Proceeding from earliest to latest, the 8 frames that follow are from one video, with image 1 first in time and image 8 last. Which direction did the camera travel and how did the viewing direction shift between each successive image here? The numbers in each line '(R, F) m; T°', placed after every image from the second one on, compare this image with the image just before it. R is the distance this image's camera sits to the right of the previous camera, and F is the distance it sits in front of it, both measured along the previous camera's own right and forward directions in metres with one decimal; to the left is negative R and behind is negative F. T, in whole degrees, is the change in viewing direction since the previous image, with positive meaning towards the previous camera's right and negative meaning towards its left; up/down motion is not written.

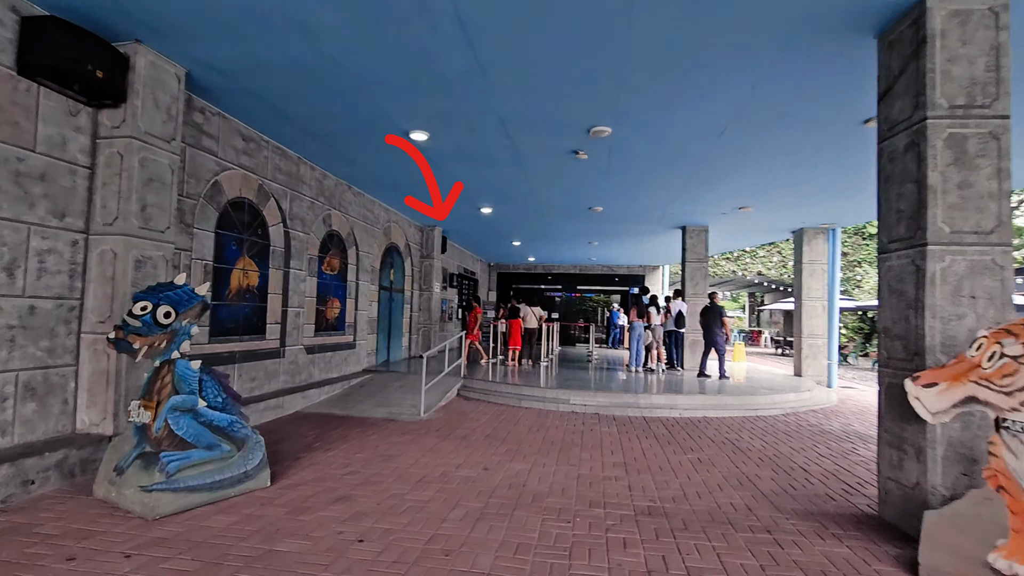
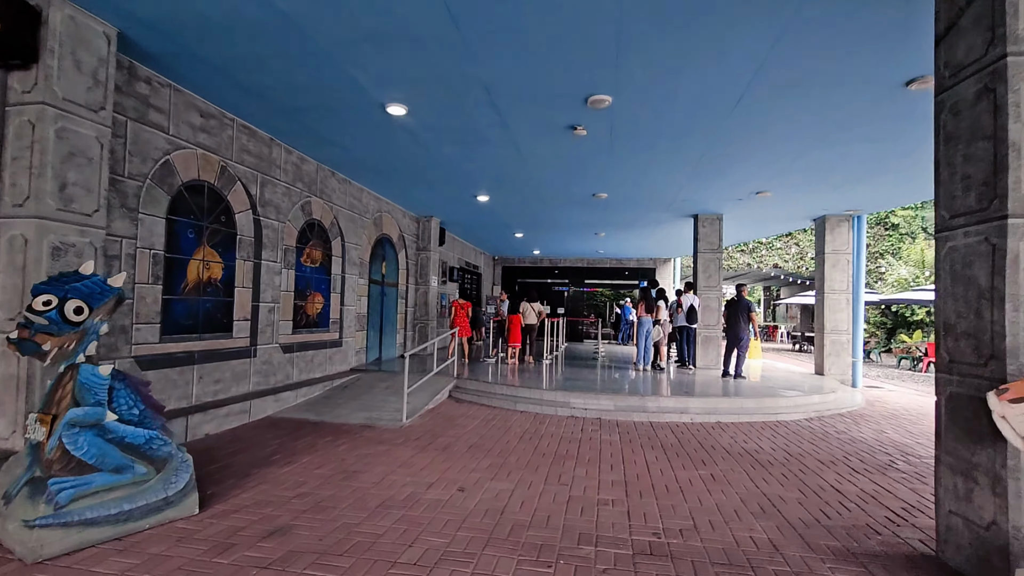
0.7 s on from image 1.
(+0.2, +0.7) m; -1°
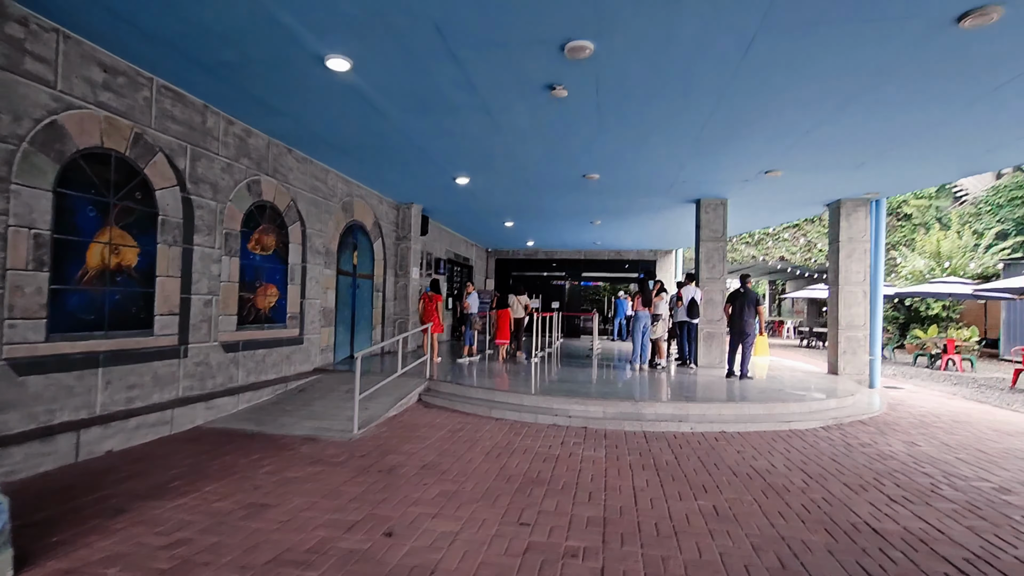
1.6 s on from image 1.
(+0.4, +0.9) m; 0°
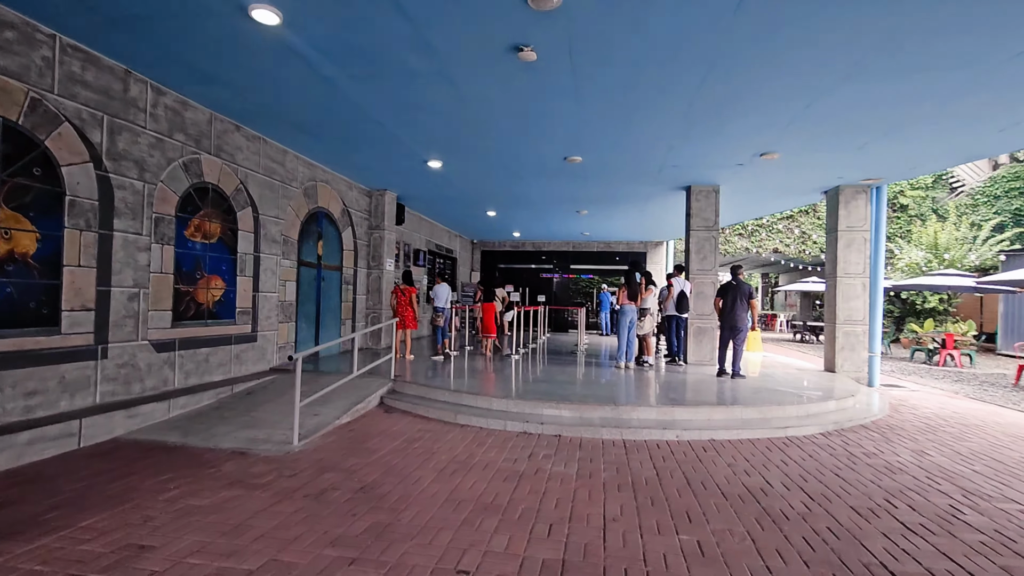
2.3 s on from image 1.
(+0.3, +0.6) m; +1°
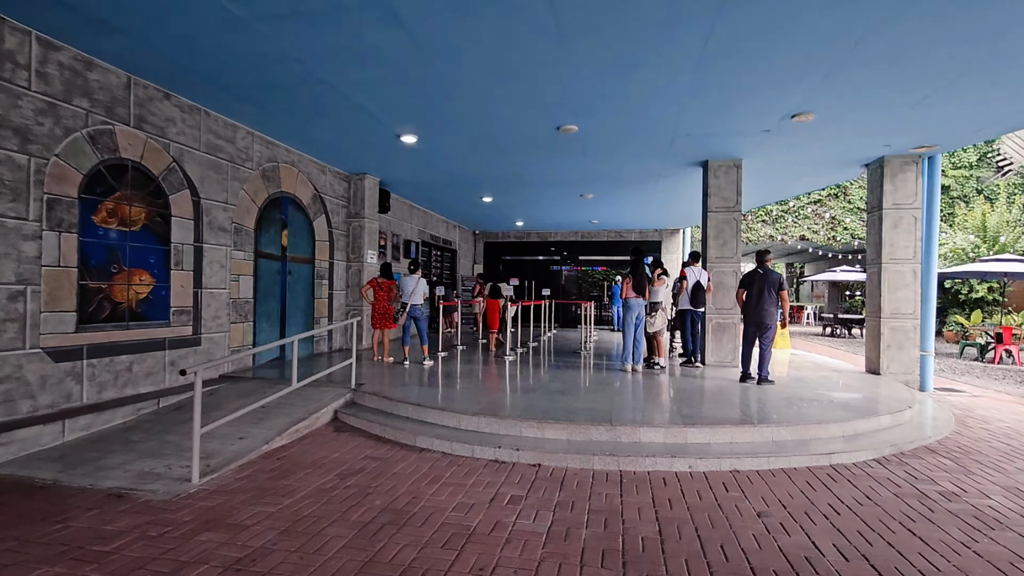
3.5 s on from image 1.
(+0.4, +1.1) m; -2°
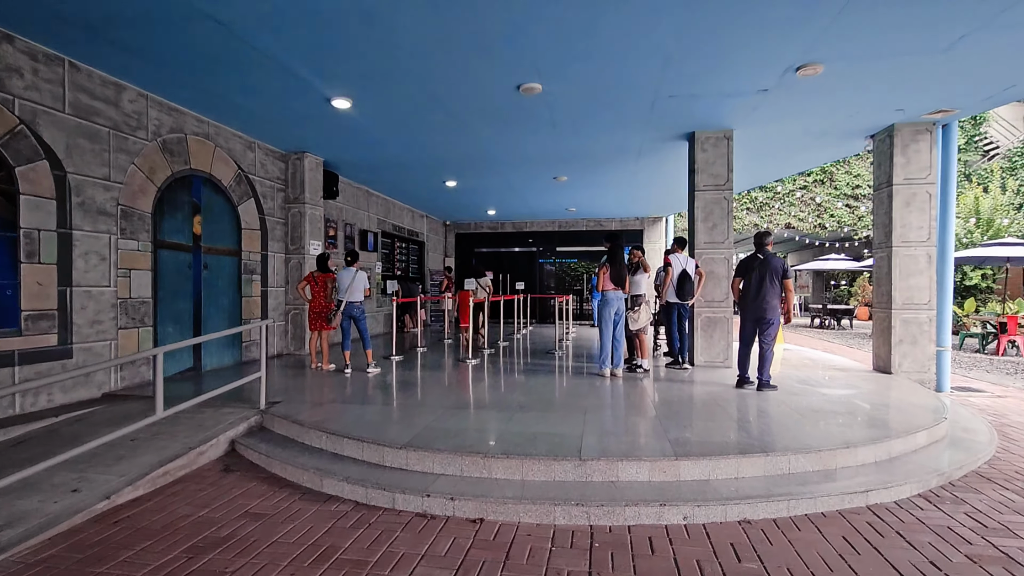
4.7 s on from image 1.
(+0.3, +1.1) m; +2°
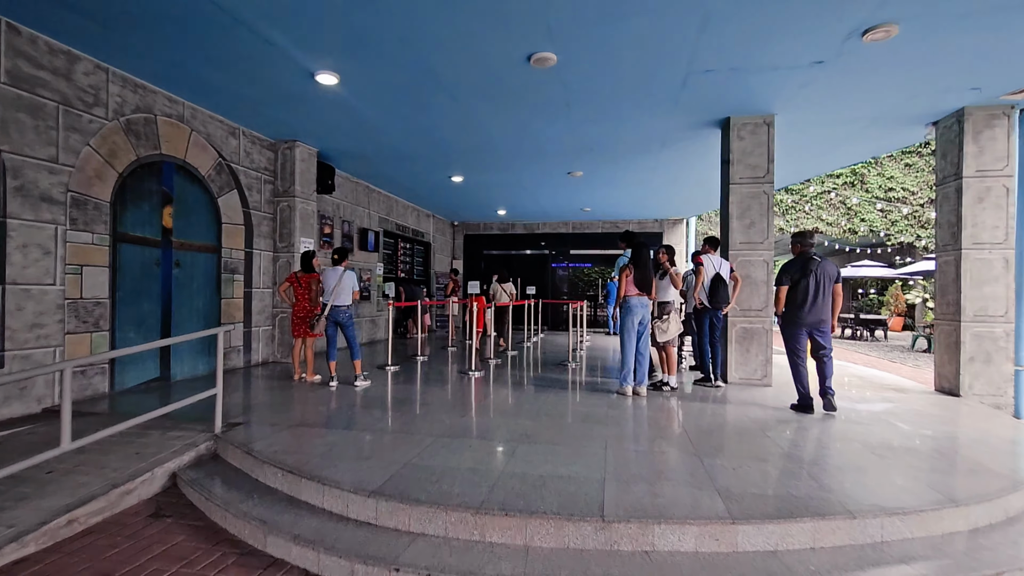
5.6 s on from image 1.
(0.0, +0.8) m; -1°
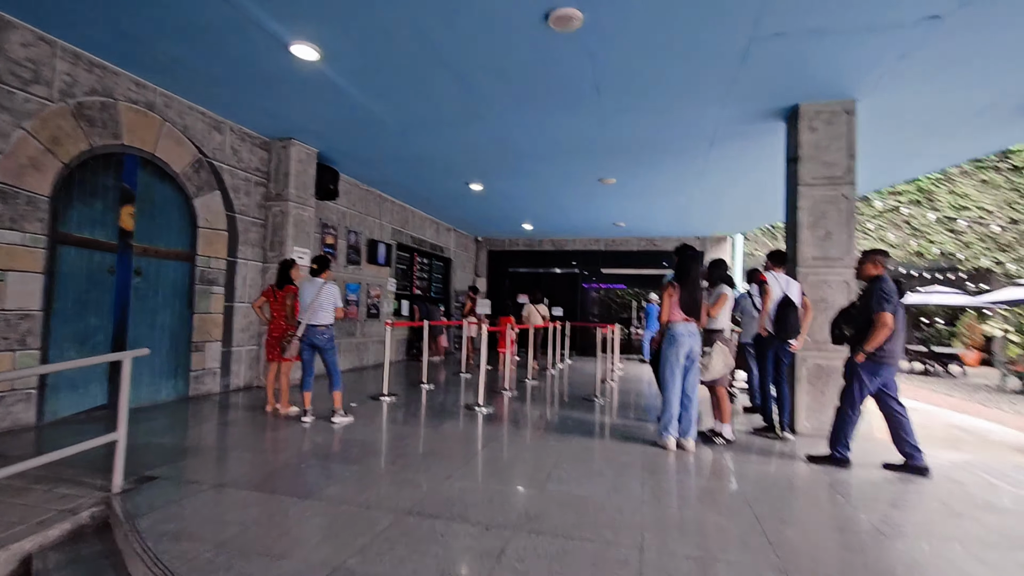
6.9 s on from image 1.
(+0.2, +1.1) m; -4°
